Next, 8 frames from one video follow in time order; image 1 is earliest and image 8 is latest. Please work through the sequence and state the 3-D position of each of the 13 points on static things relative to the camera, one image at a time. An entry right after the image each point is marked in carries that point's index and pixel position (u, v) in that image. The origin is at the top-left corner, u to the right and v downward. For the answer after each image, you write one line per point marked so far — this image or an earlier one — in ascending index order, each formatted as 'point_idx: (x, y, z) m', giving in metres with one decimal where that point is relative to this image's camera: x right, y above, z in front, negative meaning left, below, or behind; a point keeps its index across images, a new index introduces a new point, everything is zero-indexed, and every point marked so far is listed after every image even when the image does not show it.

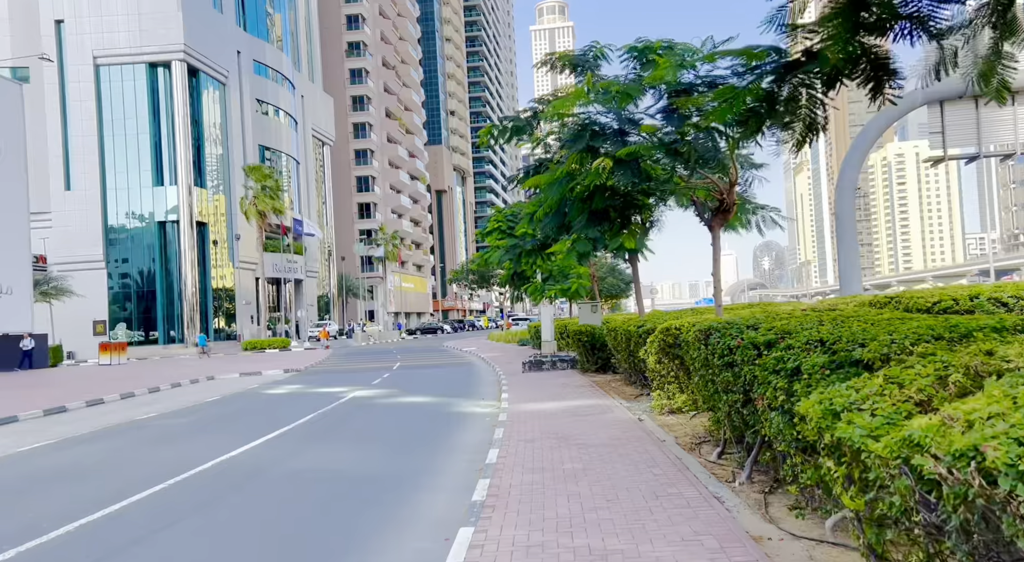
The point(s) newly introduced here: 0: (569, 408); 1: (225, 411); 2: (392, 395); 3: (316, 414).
0: (+0.8, -2.0, +12.5) m
1: (-5.5, -2.5, +16.1) m
2: (-2.6, -2.4, +17.8) m
3: (-3.4, -2.3, +14.5) m
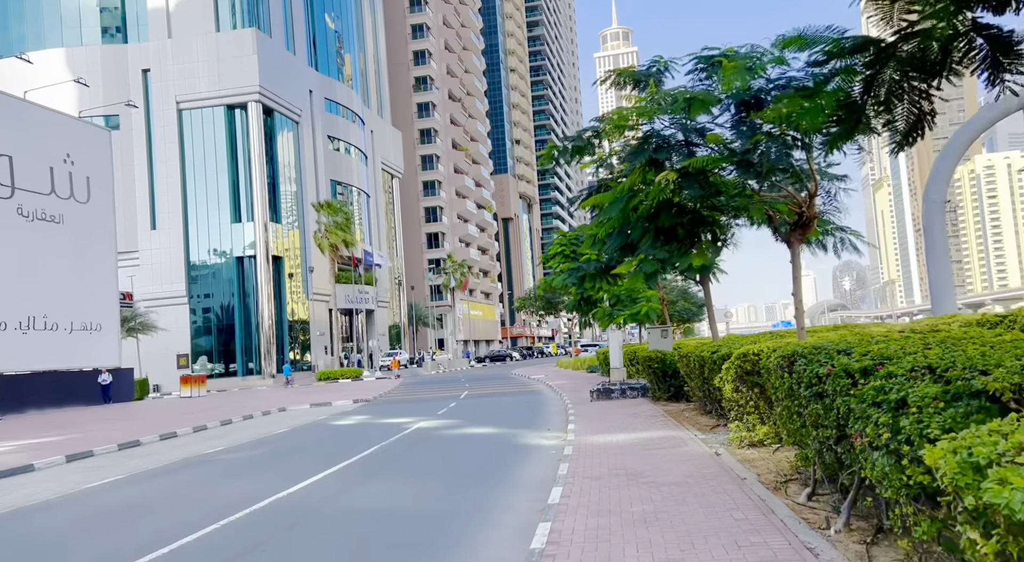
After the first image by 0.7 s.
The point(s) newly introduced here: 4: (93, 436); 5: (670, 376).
0: (+1.8, -2.3, +11.8) m
1: (-4.2, -3.1, +16.0) m
2: (-1.2, -3.0, +17.4) m
3: (-2.2, -2.8, +14.2) m
4: (-9.3, -3.4, +18.8) m
5: (+3.7, -2.2, +19.2) m
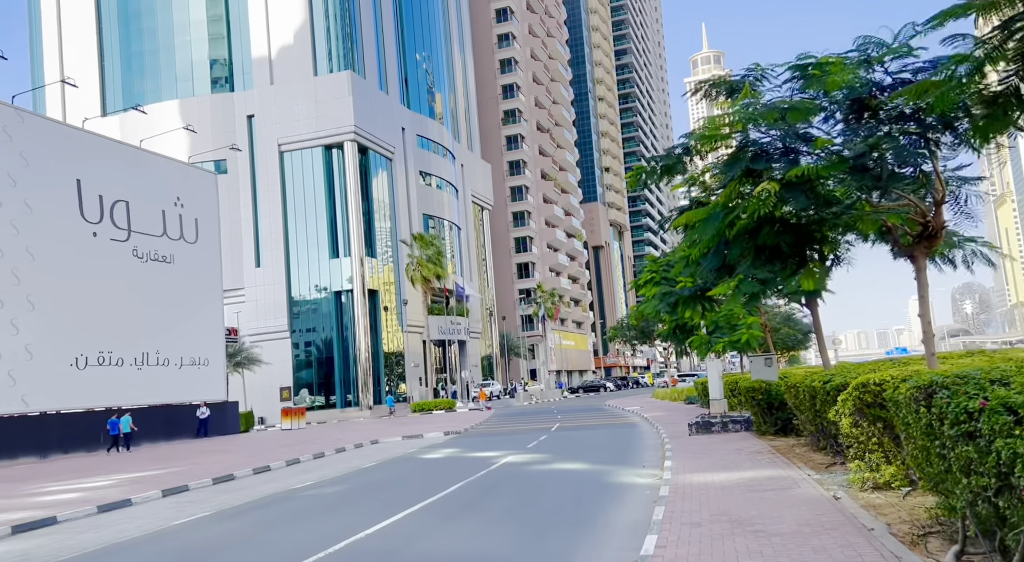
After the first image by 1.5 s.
0: (+3.0, -2.6, +10.9) m
1: (-2.5, -3.7, +15.7) m
2: (+0.7, -3.6, +16.7) m
3: (-0.7, -3.3, +13.7) m
4: (-7.3, -4.2, +19.0) m
5: (+5.7, -2.8, +18.0) m
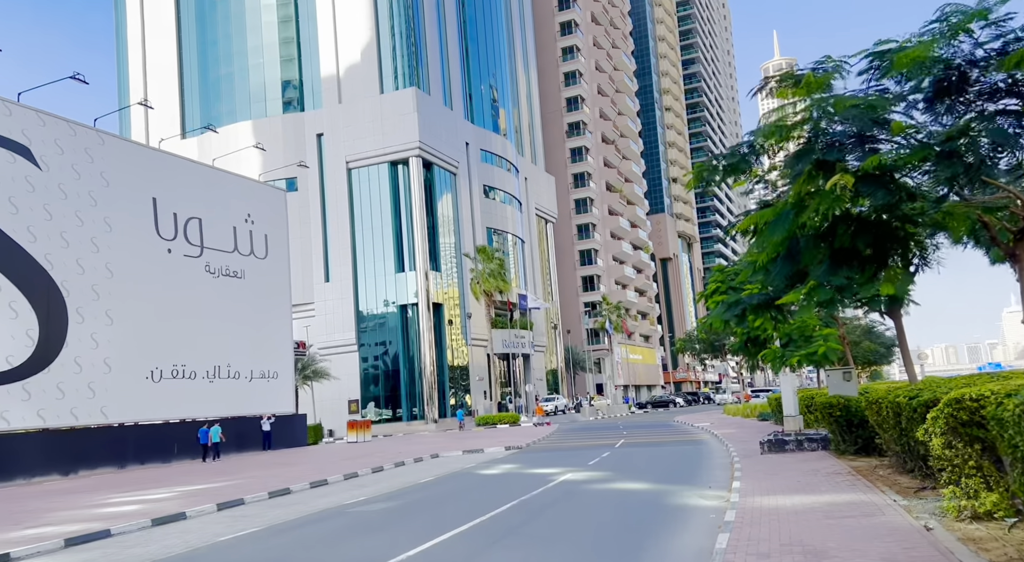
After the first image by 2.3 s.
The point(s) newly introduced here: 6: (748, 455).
0: (+3.7, -2.7, +10.1) m
1: (-1.4, -3.9, +15.2) m
2: (+1.8, -3.8, +16.1) m
3: (+0.2, -3.4, +13.1) m
4: (-5.9, -4.5, +19.0) m
5: (+6.9, -2.9, +16.9) m
6: (+5.4, -4.0, +19.4) m
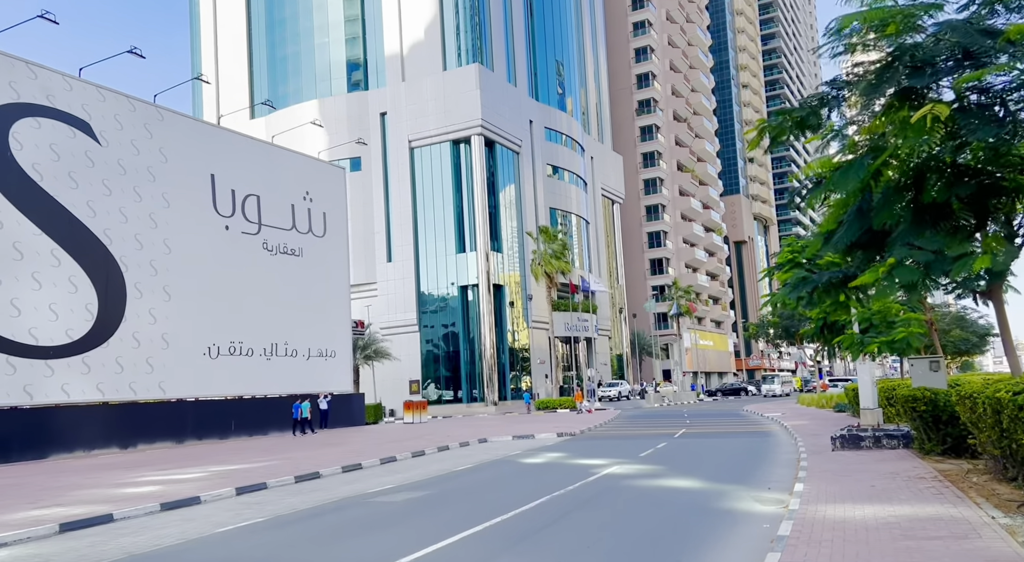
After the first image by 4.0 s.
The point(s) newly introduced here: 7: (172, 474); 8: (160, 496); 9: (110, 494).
0: (+3.9, -2.4, +8.5) m
1: (-0.8, -3.4, +14.1) m
2: (+2.5, -3.4, +14.6) m
3: (+0.6, -3.1, +11.8) m
4: (-4.9, -3.9, +18.2) m
5: (+7.7, -2.6, +15.1) m
6: (+6.4, -3.5, +17.7) m
7: (-6.9, -3.9, +16.9) m
8: (-5.4, -3.3, +12.9) m
9: (-6.5, -3.4, +13.6) m
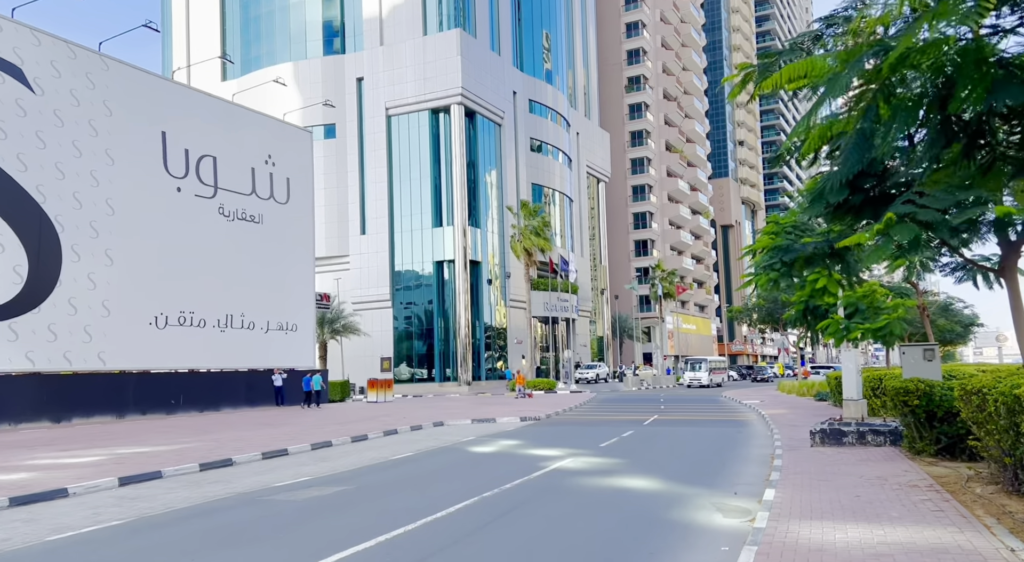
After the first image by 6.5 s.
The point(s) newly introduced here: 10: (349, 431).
0: (+3.0, -2.1, +6.7) m
1: (-1.8, -2.9, +12.2) m
2: (+1.5, -2.9, +12.8) m
3: (-0.3, -2.6, +10.0) m
4: (-6.0, -3.2, +16.3) m
5: (+6.7, -2.2, +13.3) m
6: (+5.3, -3.1, +15.9) m
7: (-7.9, -3.1, +15.0) m
8: (-6.4, -2.7, +11.0) m
9: (-7.5, -2.8, +11.6) m
10: (-3.9, -3.6, +19.9) m
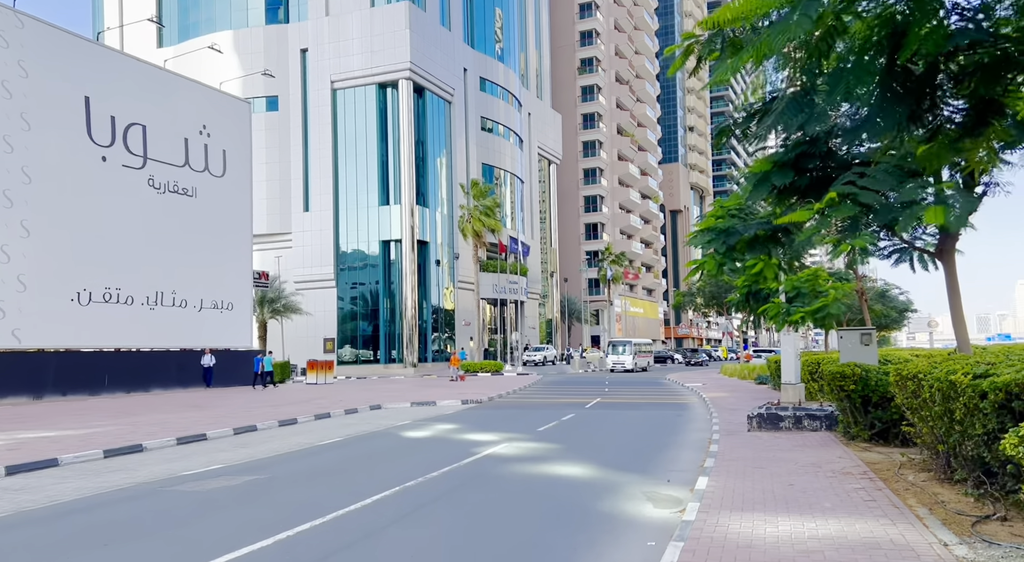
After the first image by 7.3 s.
0: (+2.3, -2.0, +6.3) m
1: (-2.8, -2.6, +11.5) m
2: (+0.5, -2.6, +12.3) m
3: (-1.2, -2.3, +9.4) m
4: (-7.2, -2.7, +15.4) m
5: (+5.6, -2.0, +13.1) m
6: (+4.1, -2.8, +15.6) m
7: (-9.0, -2.7, +14.0) m
8: (-7.3, -2.3, +10.1) m
9: (-8.4, -2.4, +10.6) m
10: (-5.4, -3.0, +19.2) m
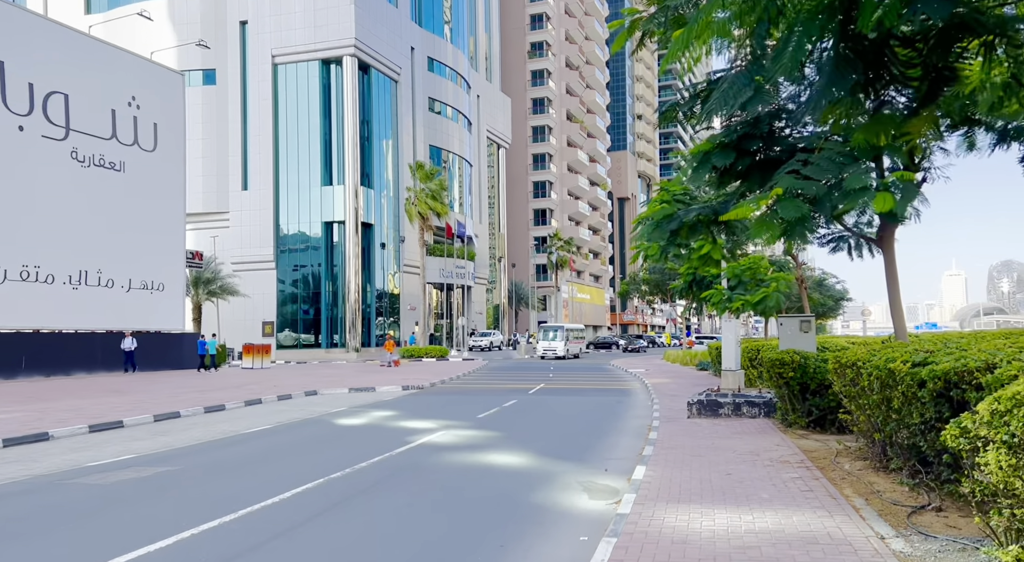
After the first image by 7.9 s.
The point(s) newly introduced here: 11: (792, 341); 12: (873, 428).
0: (+1.8, -1.9, +6.0) m
1: (-3.6, -2.3, +11.0) m
2: (-0.5, -2.3, +12.0) m
3: (-1.9, -2.1, +8.9) m
4: (-8.3, -2.3, +14.5) m
5: (+4.7, -1.8, +13.1) m
6: (+3.0, -2.5, +15.5) m
7: (-10.0, -2.3, +13.0) m
8: (-8.0, -2.0, +9.2) m
9: (-9.2, -2.1, +9.7) m
10: (-6.7, -2.6, +18.4) m
11: (+4.8, -1.0, +14.5) m
12: (+3.7, -1.5, +8.8) m
